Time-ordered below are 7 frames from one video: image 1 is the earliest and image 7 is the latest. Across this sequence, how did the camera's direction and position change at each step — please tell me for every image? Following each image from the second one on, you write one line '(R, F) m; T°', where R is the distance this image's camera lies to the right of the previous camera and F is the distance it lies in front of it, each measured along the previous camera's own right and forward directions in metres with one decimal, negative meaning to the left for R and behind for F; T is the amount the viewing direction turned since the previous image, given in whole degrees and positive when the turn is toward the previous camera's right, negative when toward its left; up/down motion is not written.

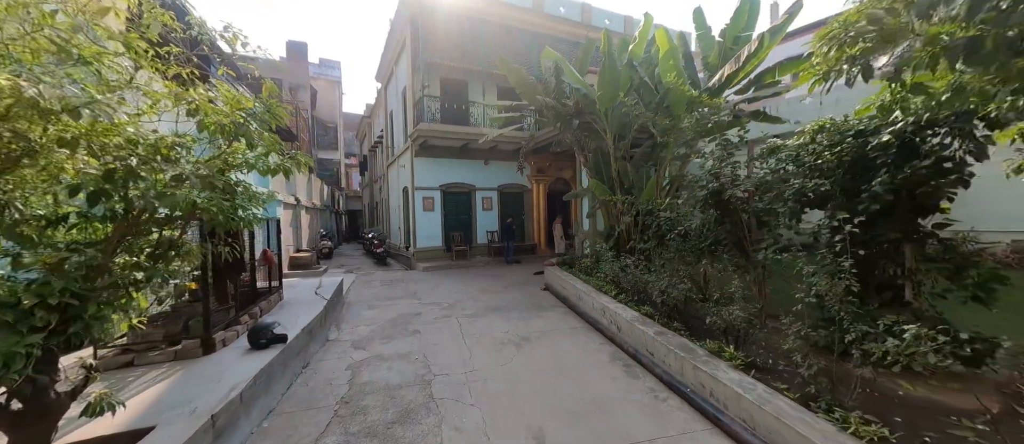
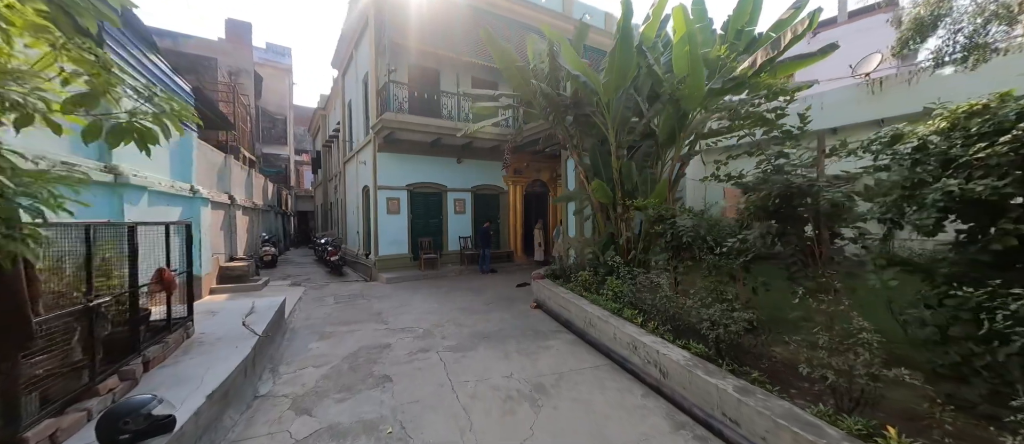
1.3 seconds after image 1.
(-0.4, +1.0) m; +6°
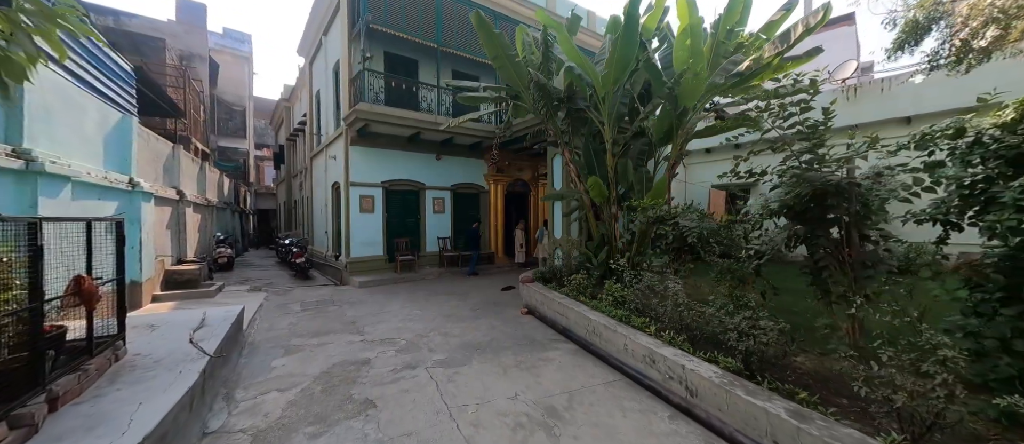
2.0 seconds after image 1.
(-0.3, +0.4) m; +5°
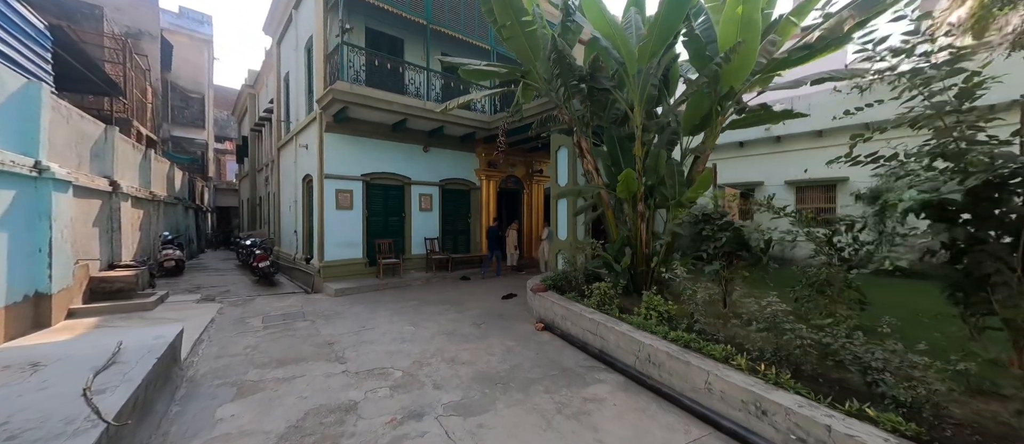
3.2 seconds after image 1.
(-0.5, +0.9) m; +4°
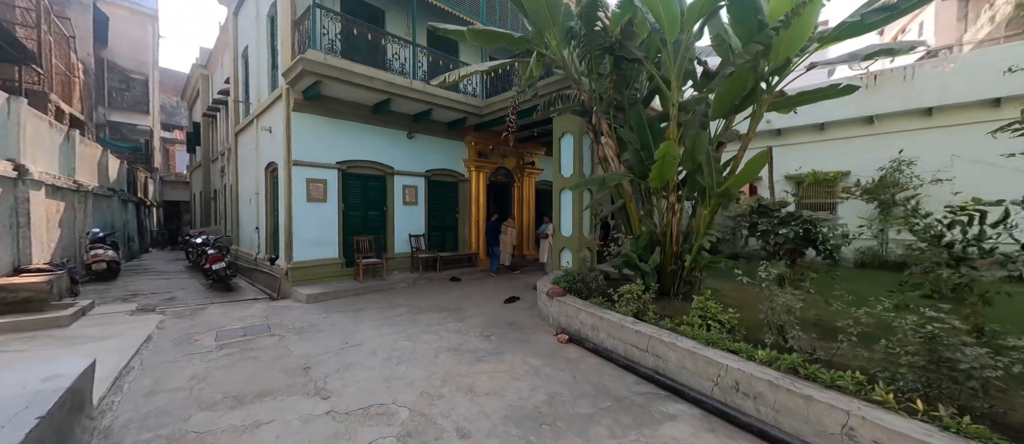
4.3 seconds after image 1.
(-0.5, +0.7) m; +4°
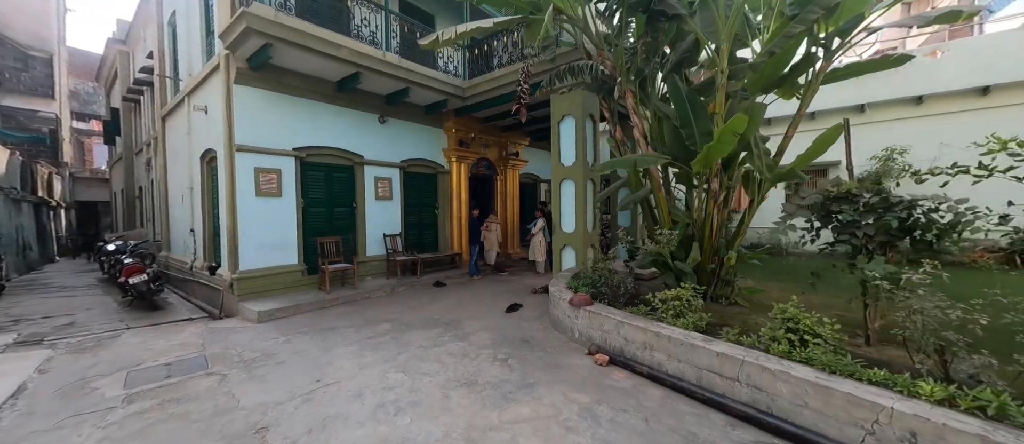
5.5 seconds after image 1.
(-0.5, +0.8) m; +6°
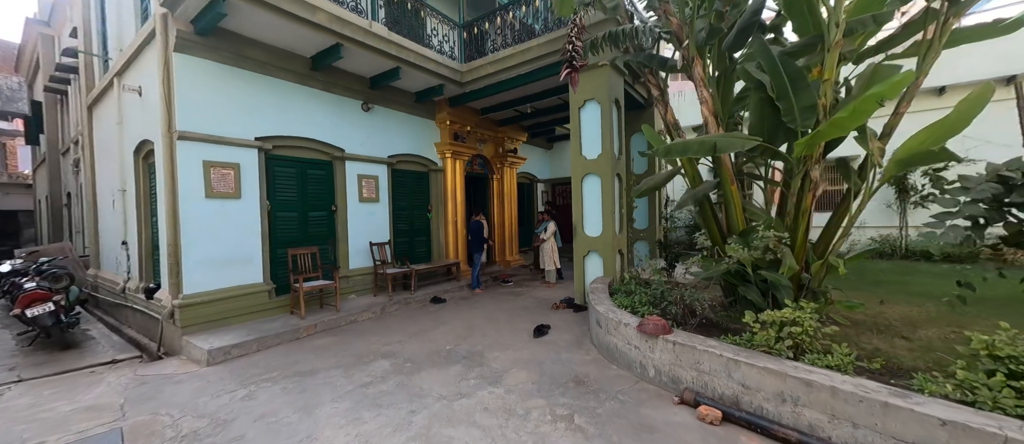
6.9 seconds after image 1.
(-0.6, +0.9) m; +4°
